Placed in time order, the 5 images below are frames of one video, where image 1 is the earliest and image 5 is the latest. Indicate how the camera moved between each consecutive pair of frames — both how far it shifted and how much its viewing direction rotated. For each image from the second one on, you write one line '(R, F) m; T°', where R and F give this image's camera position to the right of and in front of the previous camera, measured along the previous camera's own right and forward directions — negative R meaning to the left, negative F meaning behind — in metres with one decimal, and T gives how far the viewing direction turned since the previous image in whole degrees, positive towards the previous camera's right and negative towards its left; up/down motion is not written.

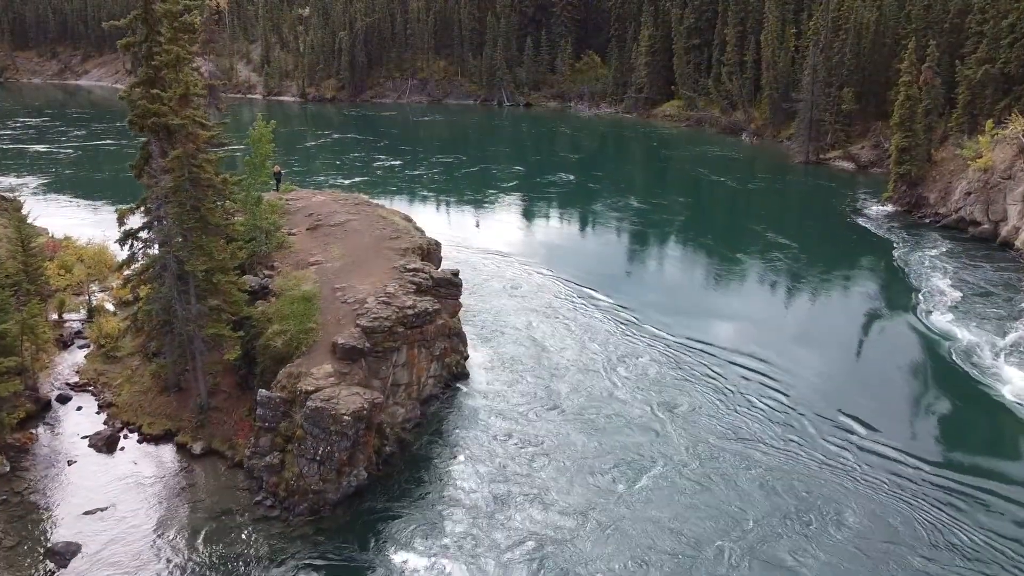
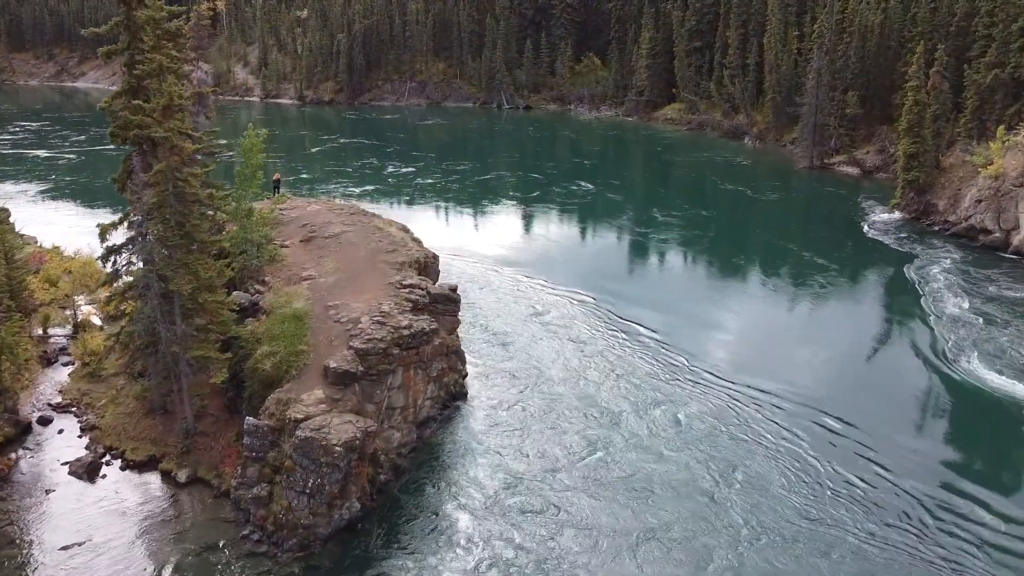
(0.0, +1.0) m; 0°
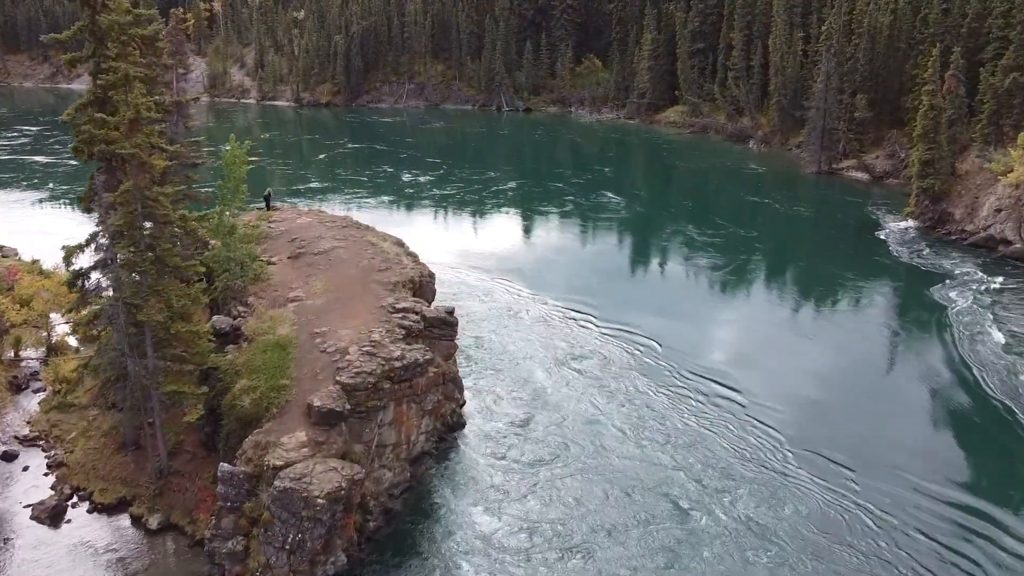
(0.0, +1.6) m; 0°
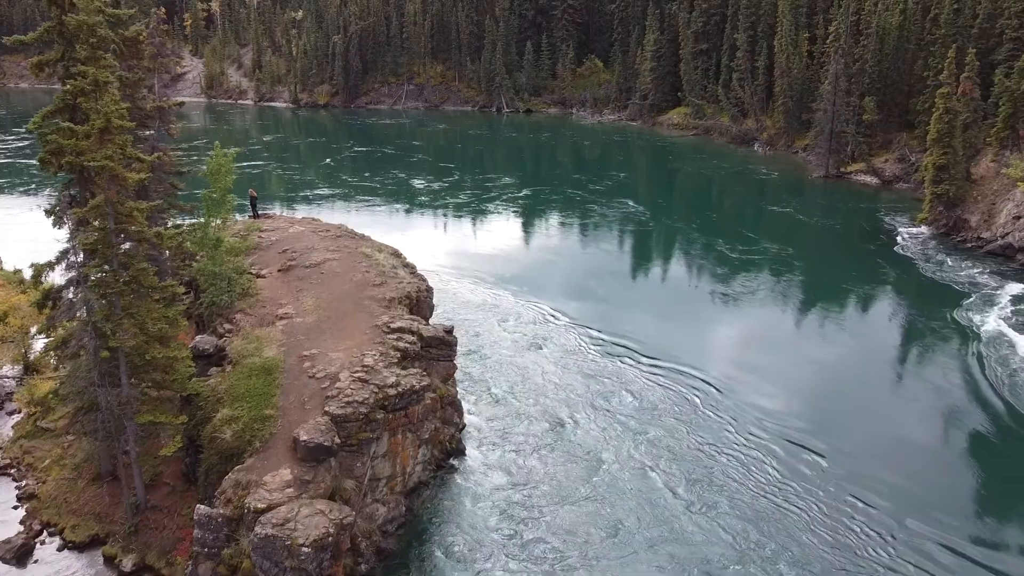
(-0.1, +1.4) m; 0°
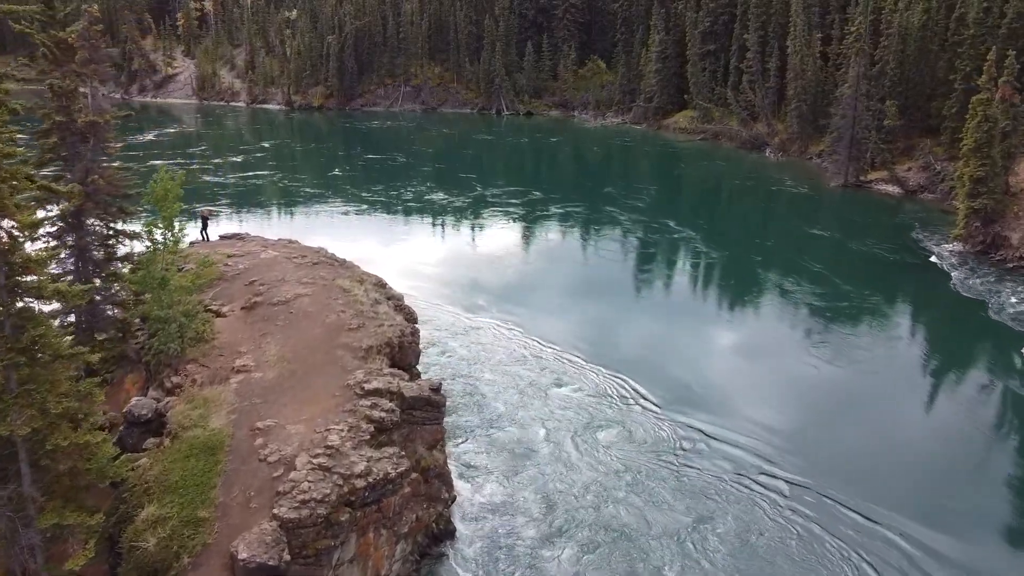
(0.0, +3.4) m; 0°
